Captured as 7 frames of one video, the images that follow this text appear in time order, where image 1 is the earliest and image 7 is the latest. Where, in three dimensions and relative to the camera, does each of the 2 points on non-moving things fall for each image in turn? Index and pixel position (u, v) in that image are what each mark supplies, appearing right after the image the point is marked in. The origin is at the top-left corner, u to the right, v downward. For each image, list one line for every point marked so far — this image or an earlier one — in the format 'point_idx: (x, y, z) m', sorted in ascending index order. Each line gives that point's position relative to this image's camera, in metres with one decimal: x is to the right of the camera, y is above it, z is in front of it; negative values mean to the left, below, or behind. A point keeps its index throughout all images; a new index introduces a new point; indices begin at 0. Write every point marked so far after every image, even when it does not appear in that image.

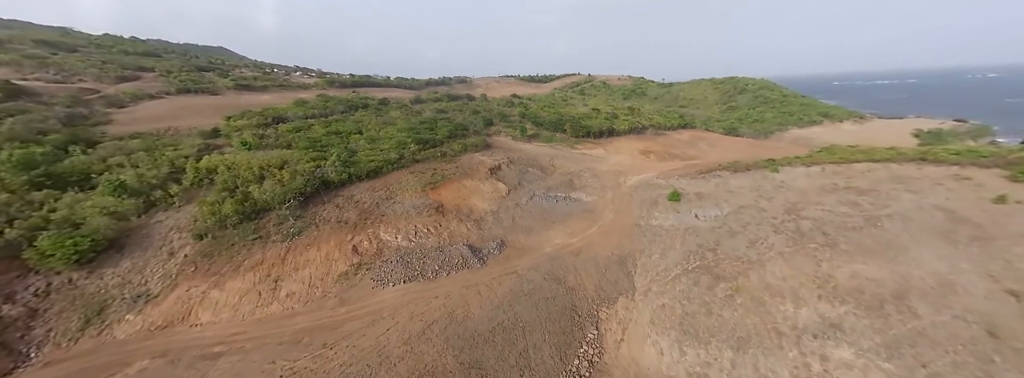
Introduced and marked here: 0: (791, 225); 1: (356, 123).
0: (+10.7, -1.4, +10.5) m
1: (-11.3, +4.8, +19.8) m
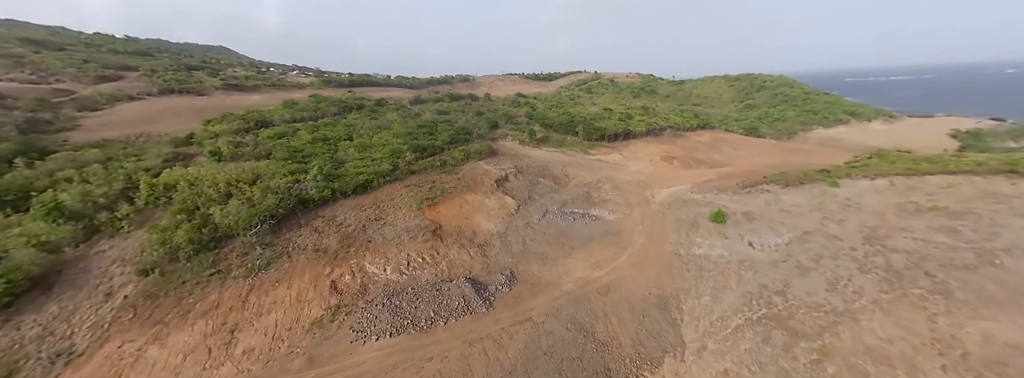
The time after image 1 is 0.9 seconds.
0: (+11.1, -2.1, +8.3) m
1: (-10.7, +4.1, +17.9) m
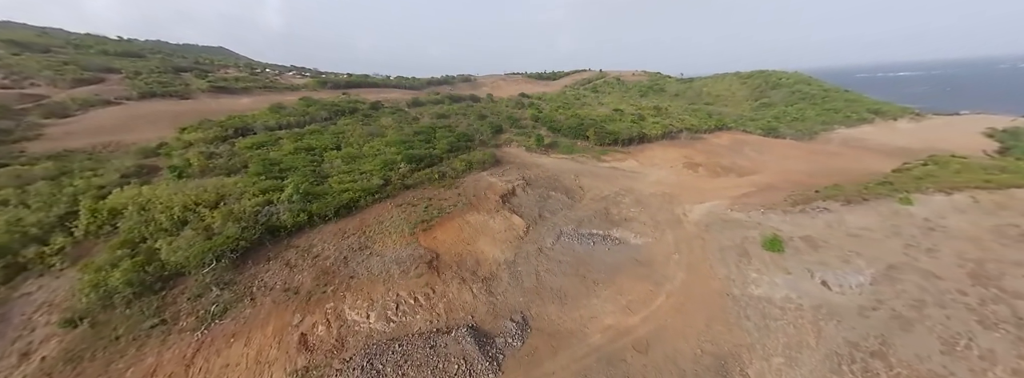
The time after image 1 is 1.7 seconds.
0: (+11.5, -2.8, +6.4) m
1: (-10.4, +3.2, +16.1) m
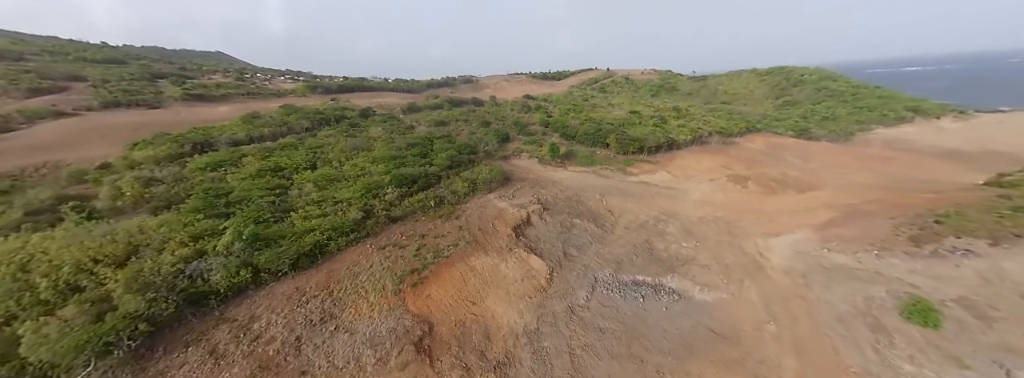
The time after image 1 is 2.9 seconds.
0: (+12.0, -3.7, +3.6) m
1: (-9.8, +2.0, +13.5) m
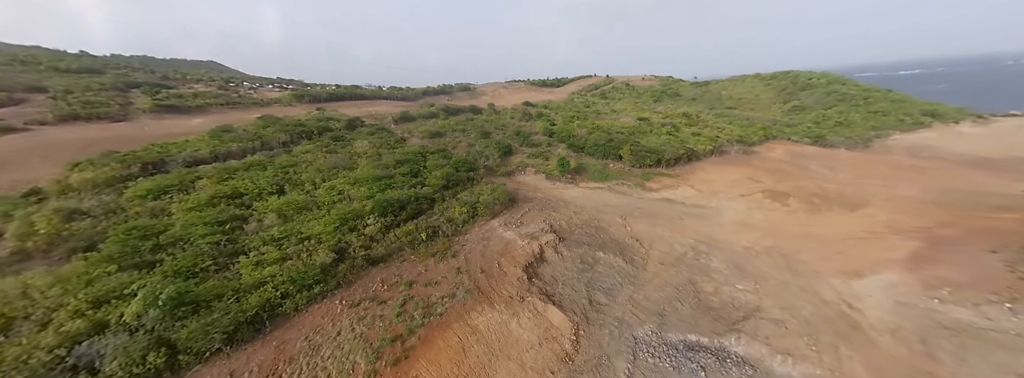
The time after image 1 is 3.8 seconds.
0: (+12.4, -4.3, +1.7) m
1: (-9.6, +0.9, +11.5) m
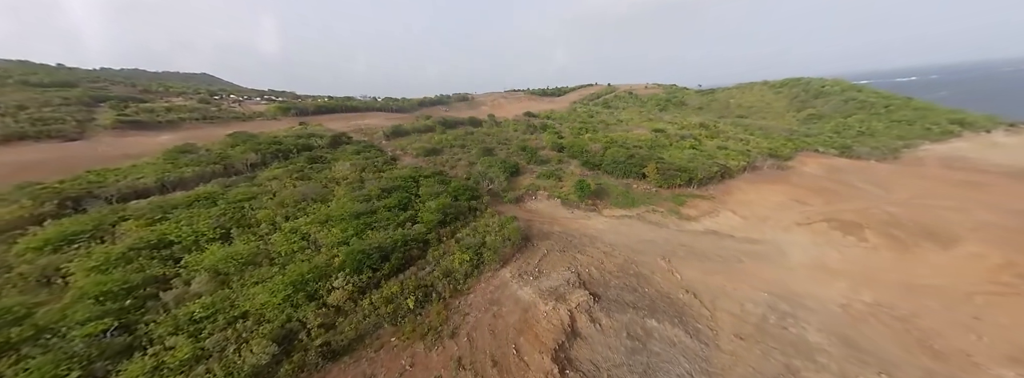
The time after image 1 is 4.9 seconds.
0: (+13.0, -5.0, -0.6) m
1: (-9.1, -0.4, +9.2) m
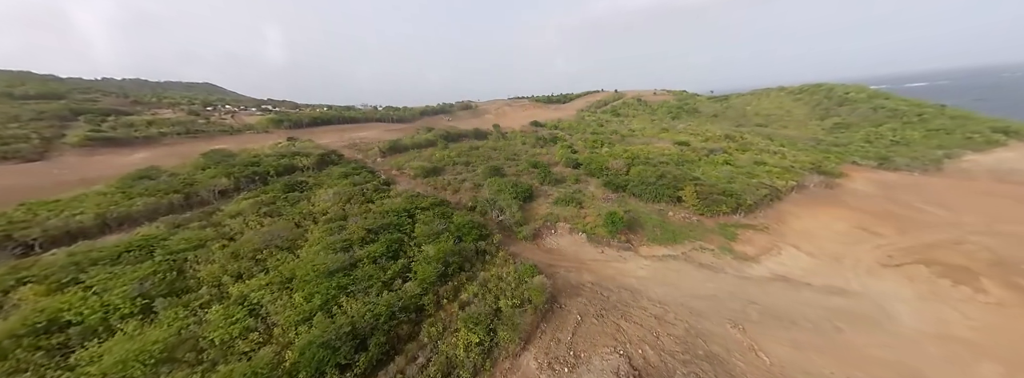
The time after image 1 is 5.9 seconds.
0: (+13.5, -5.9, -2.9) m
1: (-8.6, -1.6, +7.2) m
